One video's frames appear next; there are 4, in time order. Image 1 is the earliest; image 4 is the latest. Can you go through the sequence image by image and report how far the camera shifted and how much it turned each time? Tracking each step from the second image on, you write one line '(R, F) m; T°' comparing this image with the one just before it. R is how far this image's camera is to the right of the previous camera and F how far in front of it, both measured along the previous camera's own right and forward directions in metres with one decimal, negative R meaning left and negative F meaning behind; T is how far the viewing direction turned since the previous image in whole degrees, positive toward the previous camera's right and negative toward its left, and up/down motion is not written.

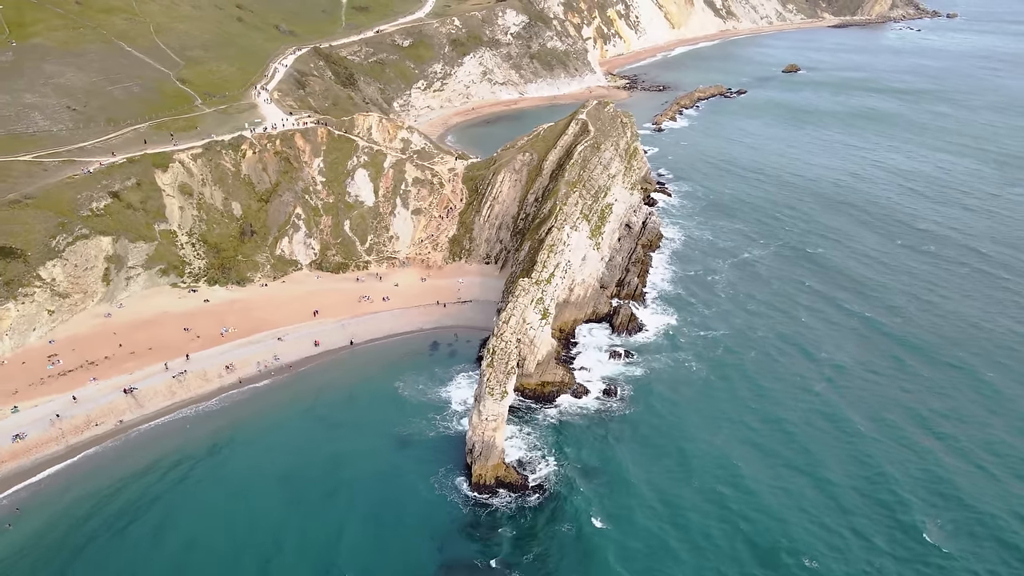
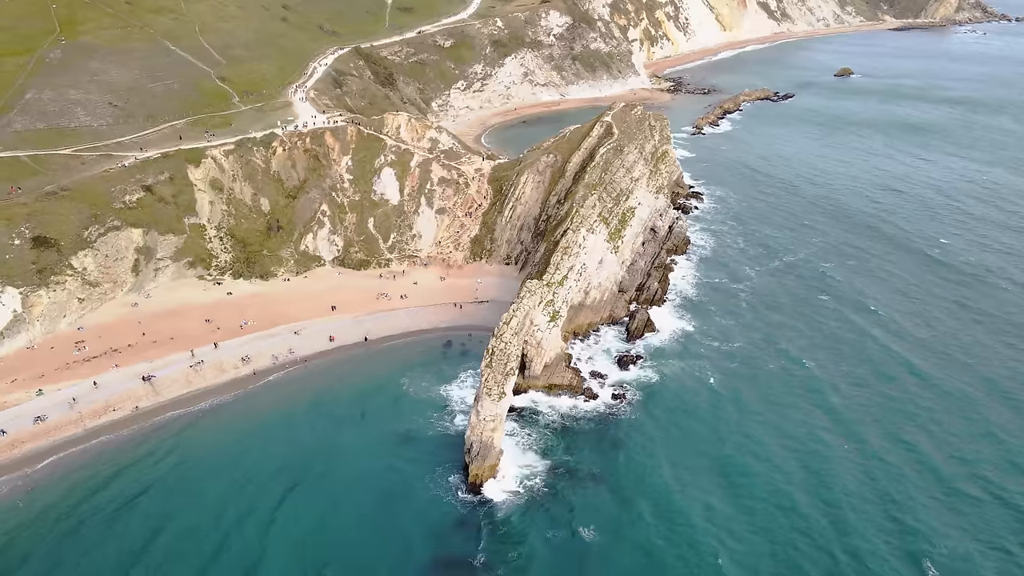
(+2.1, +0.1) m; -3°
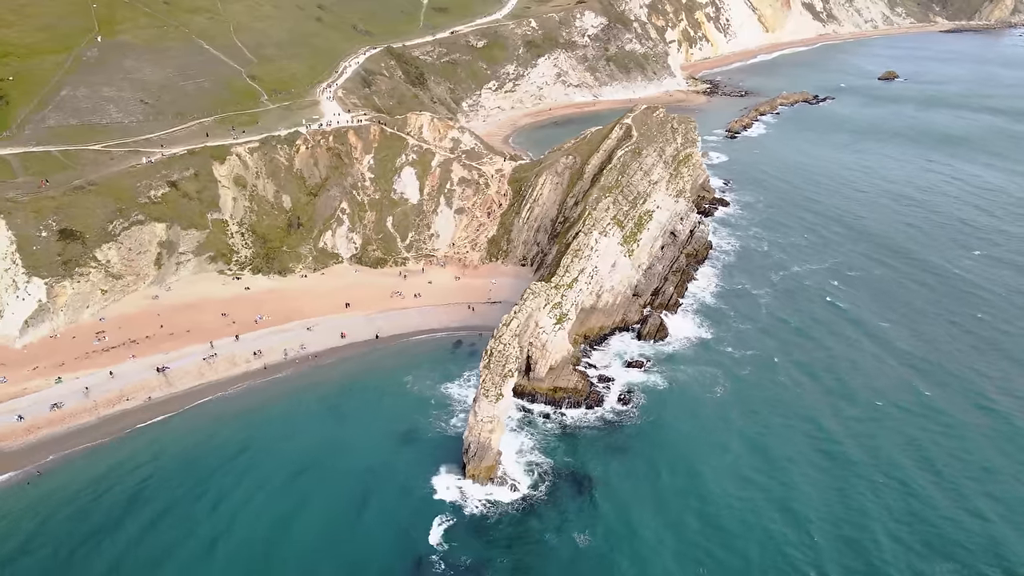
(+1.8, +0.1) m; -3°
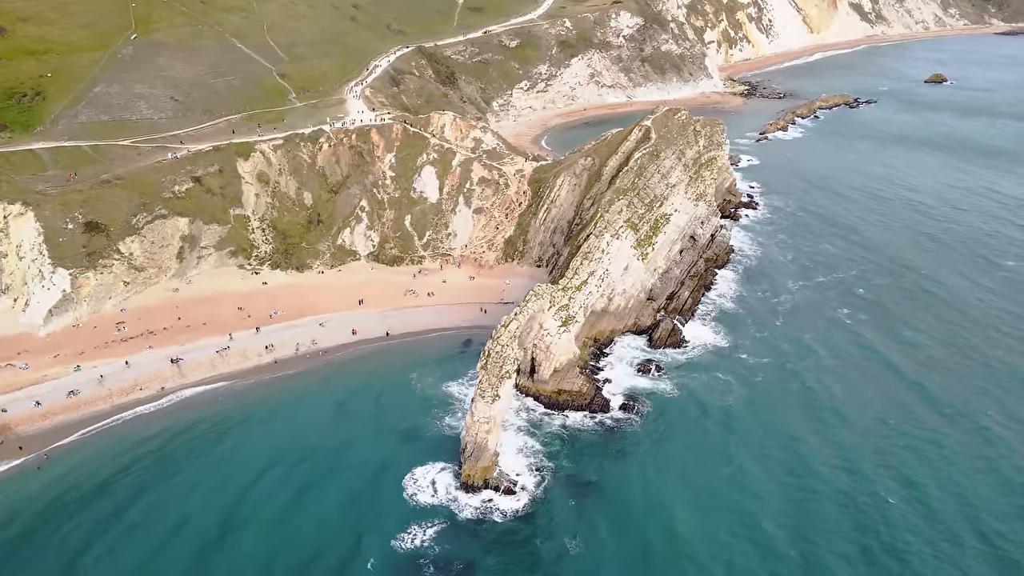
(+1.8, +0.1) m; -3°
